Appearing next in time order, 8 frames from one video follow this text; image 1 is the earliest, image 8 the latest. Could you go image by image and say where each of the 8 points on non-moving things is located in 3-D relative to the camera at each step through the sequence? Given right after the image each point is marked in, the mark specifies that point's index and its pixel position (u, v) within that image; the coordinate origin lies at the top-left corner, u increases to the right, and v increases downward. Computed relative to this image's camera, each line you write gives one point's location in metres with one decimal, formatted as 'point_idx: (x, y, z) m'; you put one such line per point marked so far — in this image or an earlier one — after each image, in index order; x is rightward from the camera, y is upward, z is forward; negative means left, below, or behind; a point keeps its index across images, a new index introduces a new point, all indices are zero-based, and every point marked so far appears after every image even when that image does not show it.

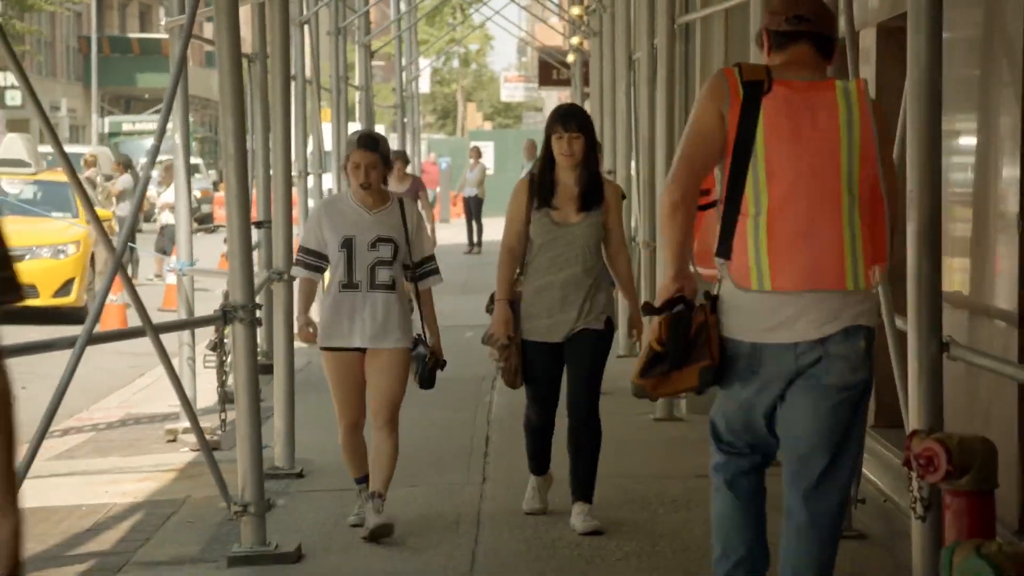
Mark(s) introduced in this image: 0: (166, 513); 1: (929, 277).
0: (-1.7, -1.1, +7.5) m
1: (+1.3, 0.0, +4.7) m
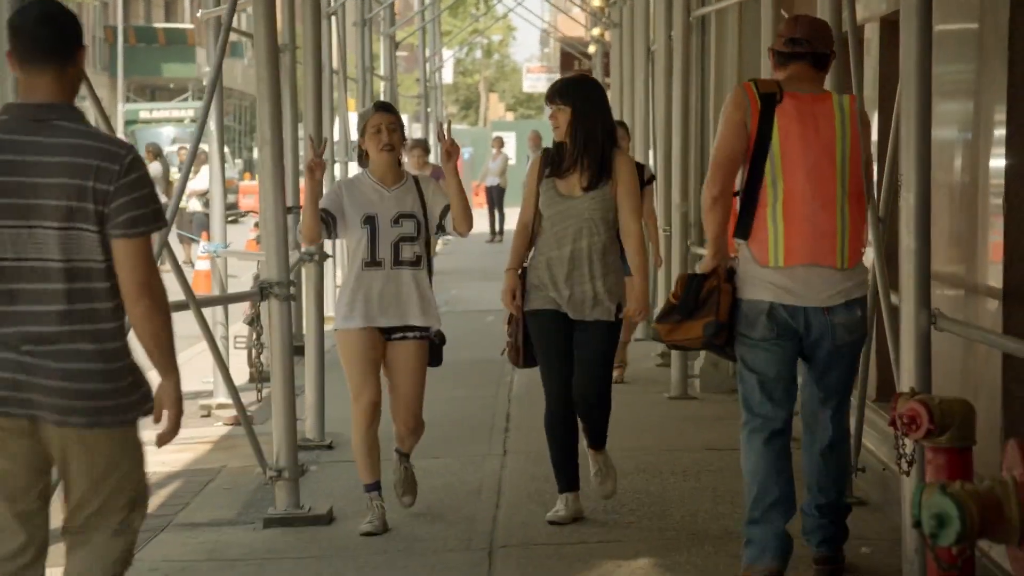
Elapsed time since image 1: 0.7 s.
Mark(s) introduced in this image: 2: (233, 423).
0: (-1.6, -1.0, +7.9) m
1: (+1.3, +0.1, +5.0) m
2: (-1.7, -0.8, +9.7) m
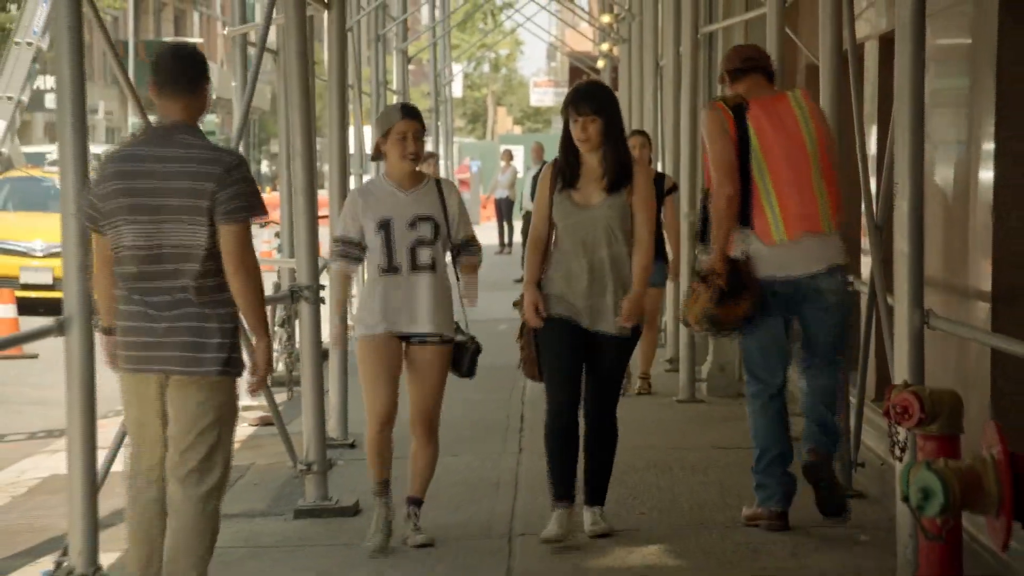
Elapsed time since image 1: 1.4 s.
0: (-1.5, -1.0, +8.3) m
1: (+1.4, +0.1, +5.4) m
2: (-1.6, -0.9, +10.1) m
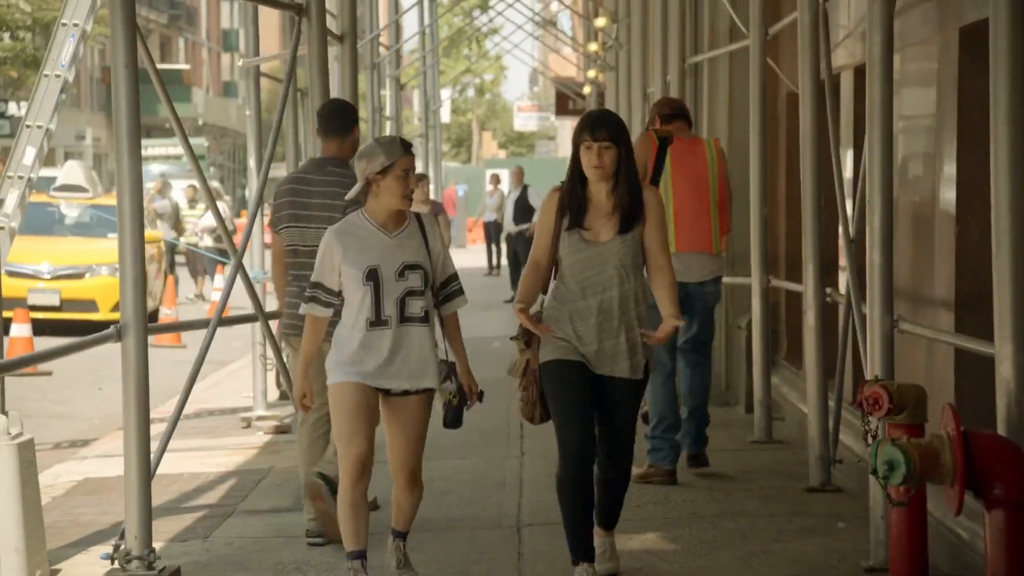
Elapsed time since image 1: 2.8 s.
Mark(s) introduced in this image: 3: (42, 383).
0: (-1.5, -1.1, +8.9) m
1: (+1.4, +0.1, +6.1) m
2: (-1.6, -1.0, +10.7) m
3: (-4.3, -0.9, +14.3) m
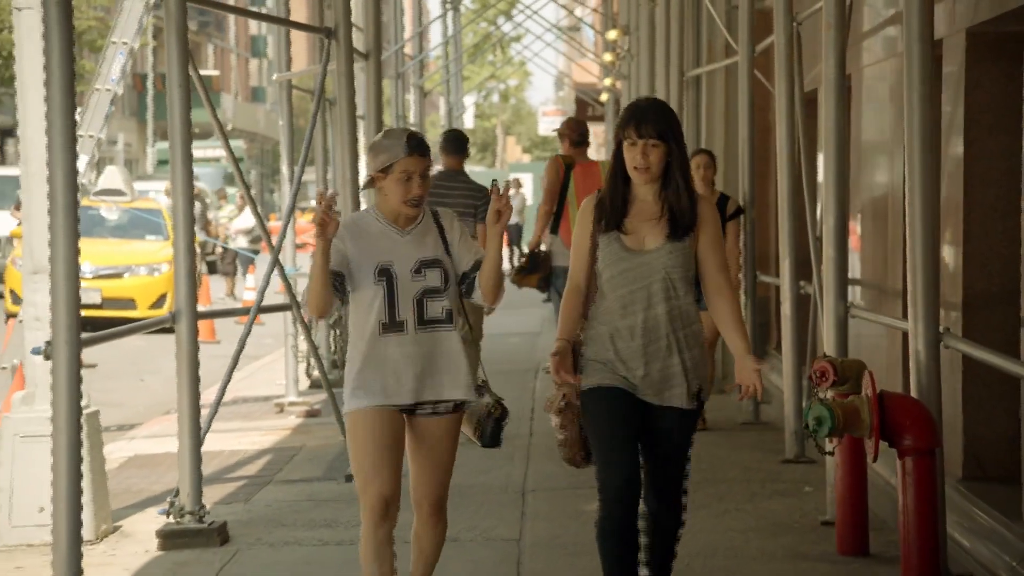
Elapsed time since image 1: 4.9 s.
0: (-1.4, -1.1, +9.9) m
1: (+1.5, +0.1, +7.0) m
2: (-1.6, -1.0, +11.7) m
3: (-4.2, -0.8, +15.4) m
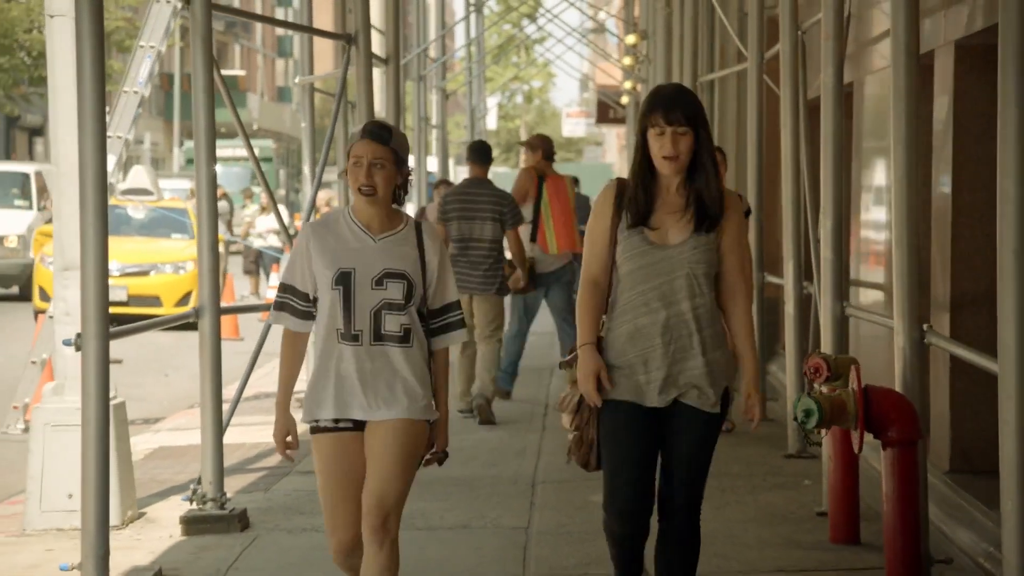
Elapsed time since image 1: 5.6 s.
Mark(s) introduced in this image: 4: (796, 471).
0: (-1.3, -1.0, +10.2) m
1: (+1.5, +0.1, +7.3) m
2: (-1.4, -0.9, +12.0) m
3: (-4.0, -0.8, +15.7) m
4: (+1.6, -1.0, +8.5) m
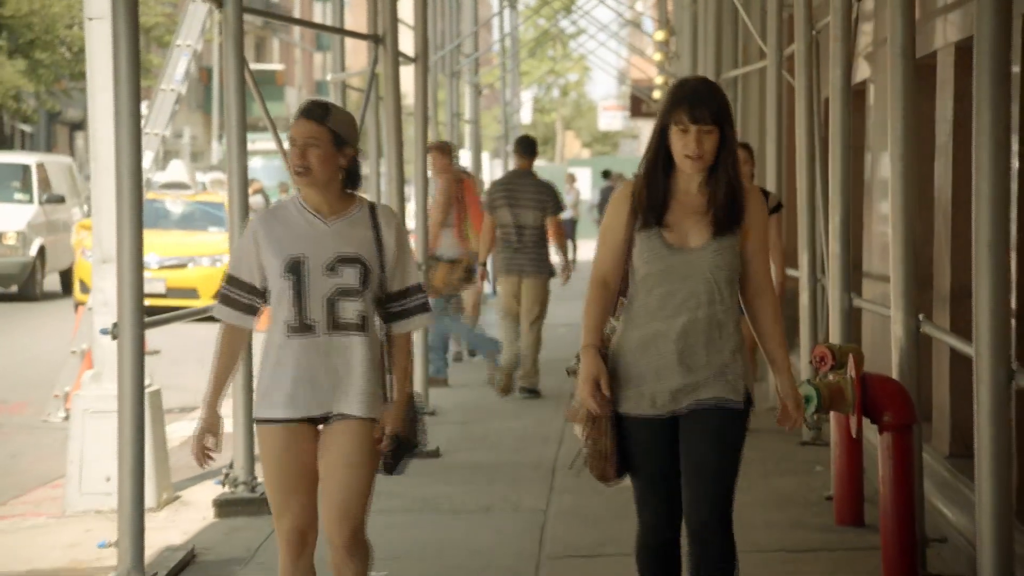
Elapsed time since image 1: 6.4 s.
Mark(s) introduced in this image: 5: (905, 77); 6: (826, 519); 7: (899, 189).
0: (-1.2, -1.0, +10.5) m
1: (+1.6, +0.2, +7.5) m
2: (-1.2, -0.9, +12.3) m
3: (-3.7, -0.7, +16.1) m
4: (+1.7, -1.0, +8.8) m
5: (+1.5, +0.8, +6.0) m
6: (+1.4, -1.1, +7.2) m
7: (+1.5, +0.4, +6.0) m
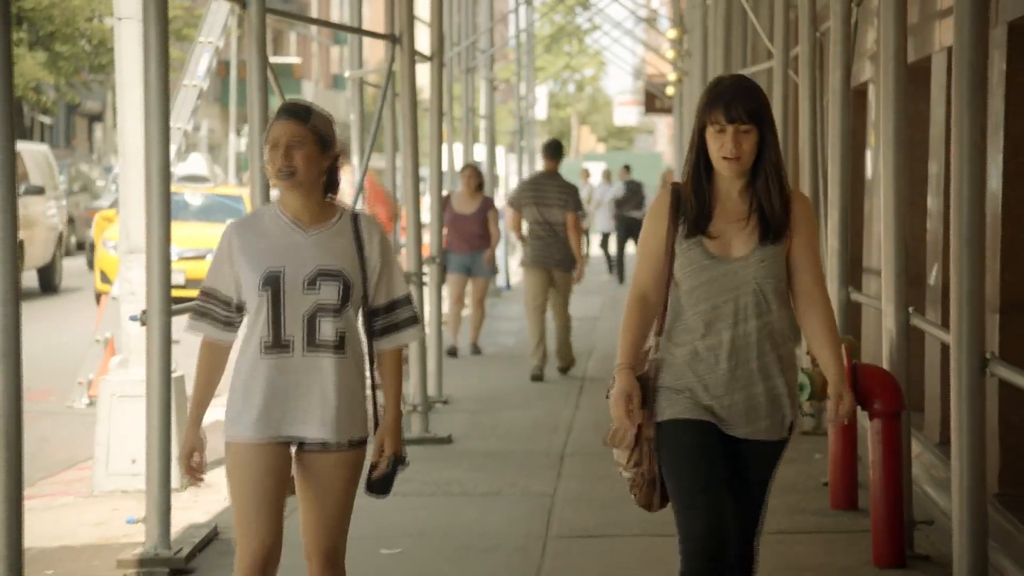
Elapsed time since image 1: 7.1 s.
0: (-1.1, -0.9, +10.8) m
1: (+1.6, +0.2, +7.8) m
2: (-1.2, -0.8, +12.7) m
3: (-3.6, -0.6, +16.5) m
4: (+1.7, -0.9, +9.1) m
5: (+1.5, +0.8, +6.2) m
6: (+1.5, -1.0, +7.5) m
7: (+1.5, +0.4, +6.3) m
